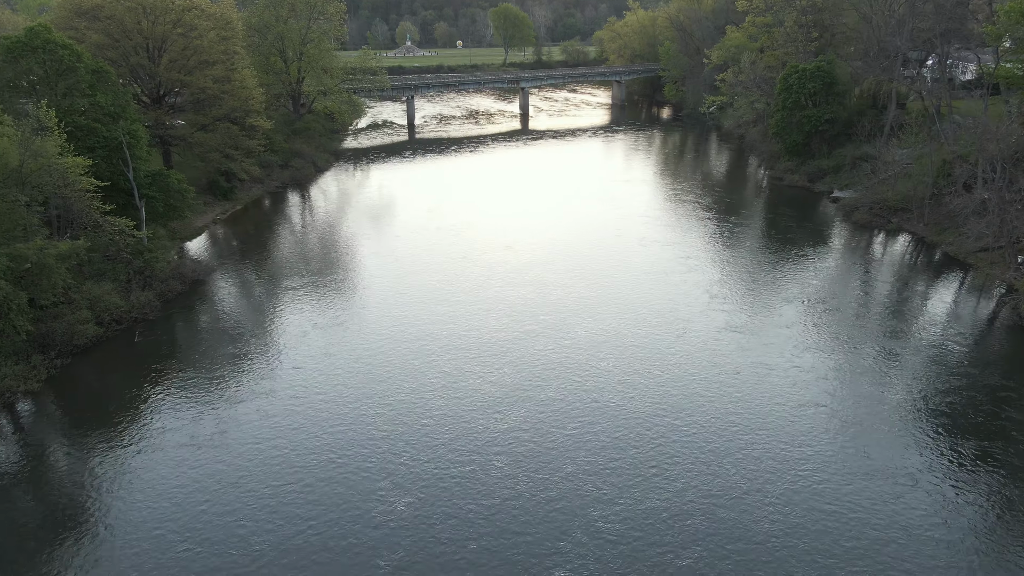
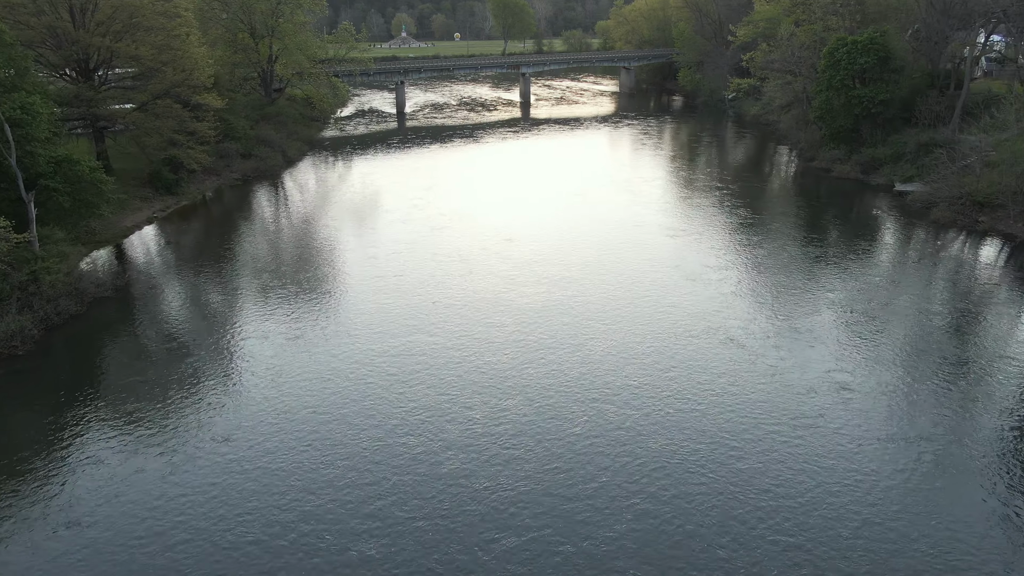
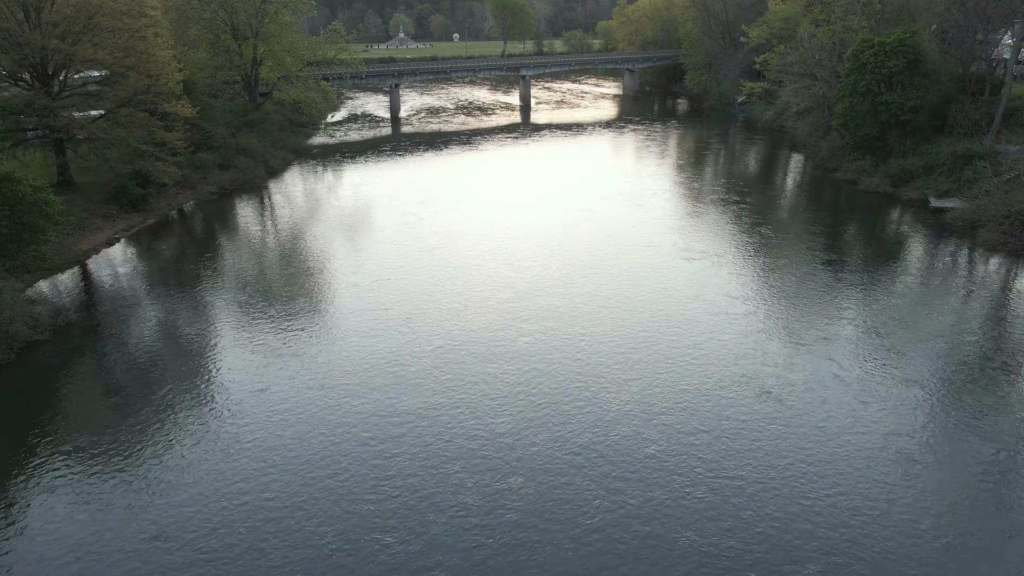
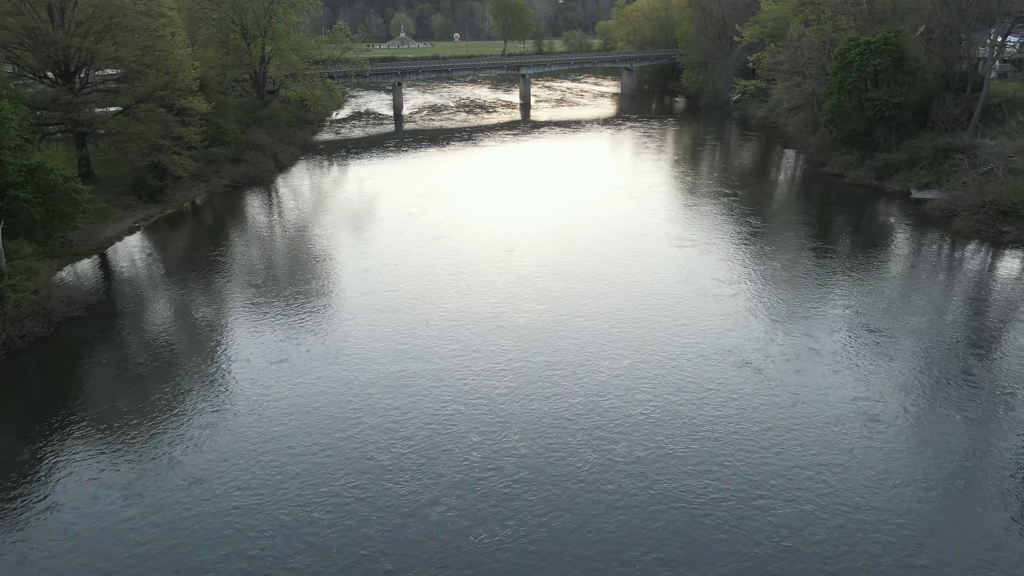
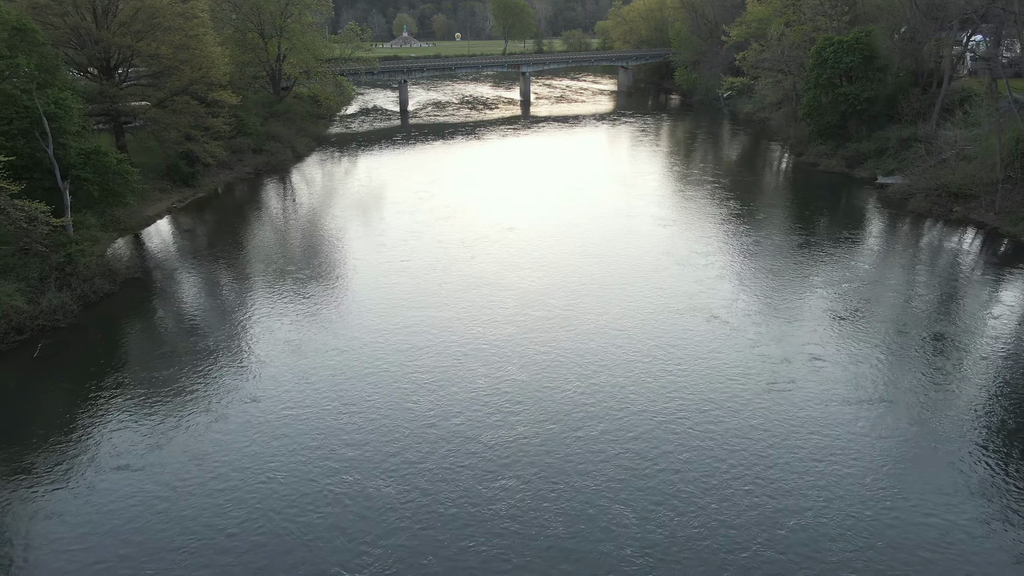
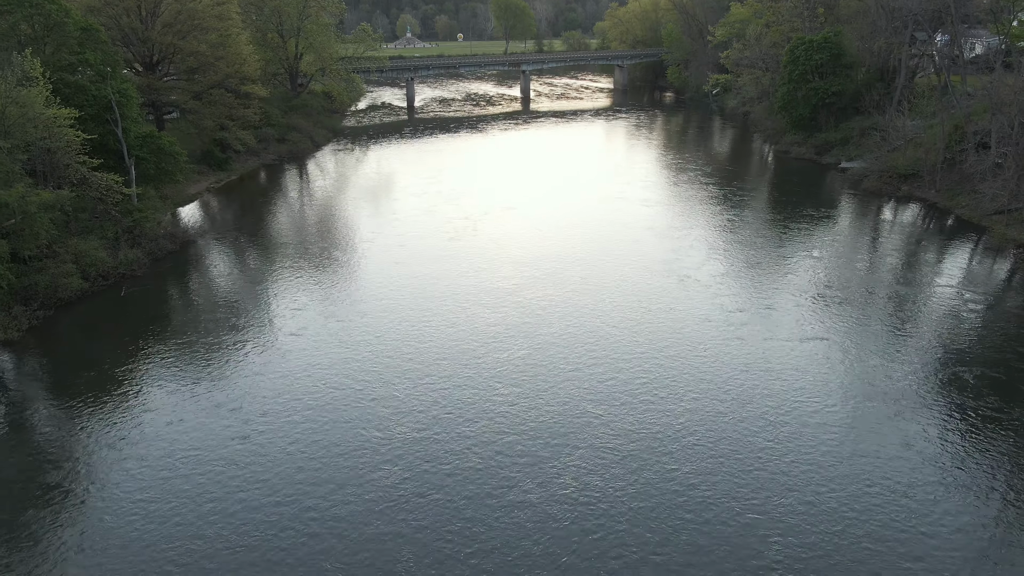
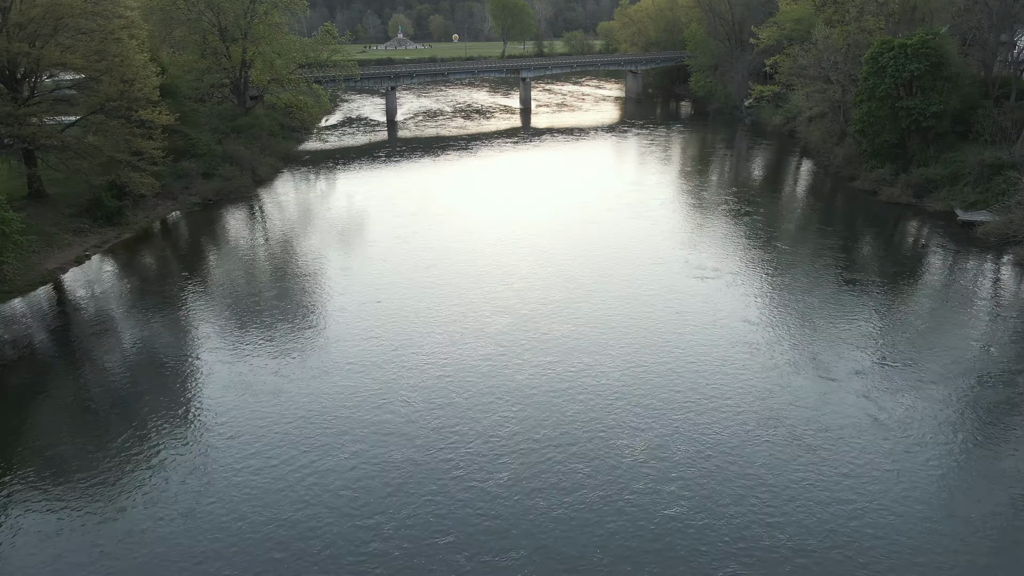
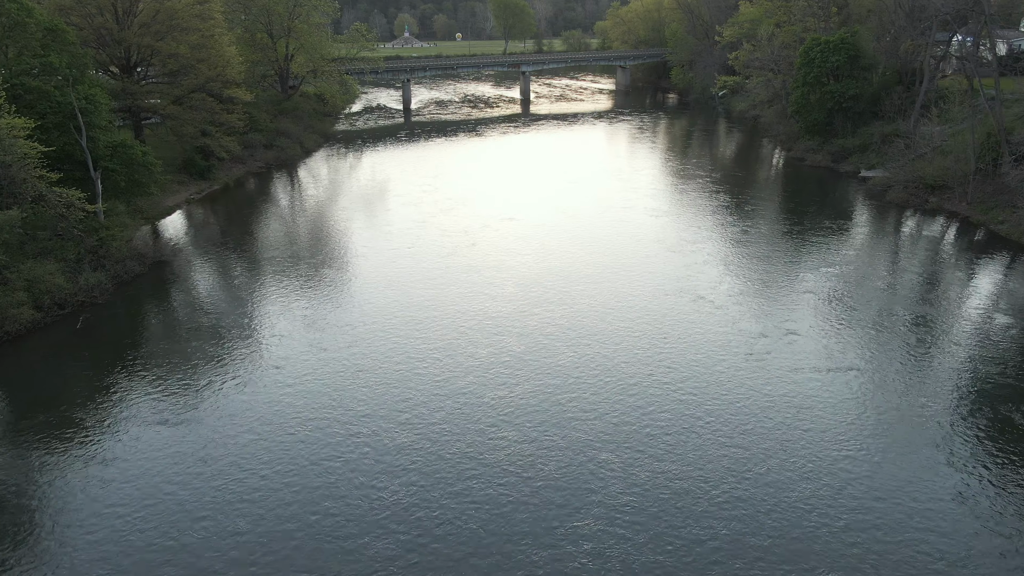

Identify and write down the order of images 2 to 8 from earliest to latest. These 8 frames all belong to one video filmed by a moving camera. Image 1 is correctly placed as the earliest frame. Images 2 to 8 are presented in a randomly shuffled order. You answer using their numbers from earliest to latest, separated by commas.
6, 8, 5, 2, 4, 3, 7
